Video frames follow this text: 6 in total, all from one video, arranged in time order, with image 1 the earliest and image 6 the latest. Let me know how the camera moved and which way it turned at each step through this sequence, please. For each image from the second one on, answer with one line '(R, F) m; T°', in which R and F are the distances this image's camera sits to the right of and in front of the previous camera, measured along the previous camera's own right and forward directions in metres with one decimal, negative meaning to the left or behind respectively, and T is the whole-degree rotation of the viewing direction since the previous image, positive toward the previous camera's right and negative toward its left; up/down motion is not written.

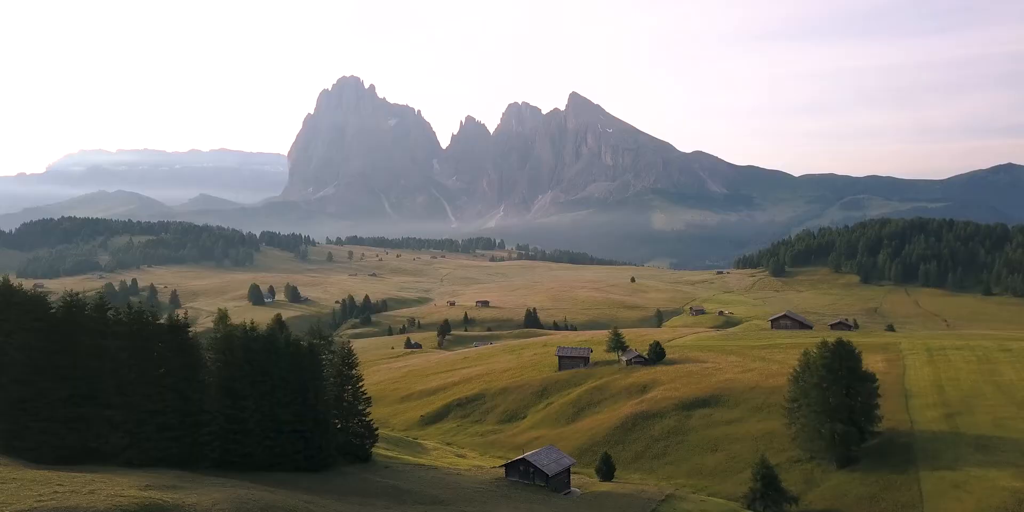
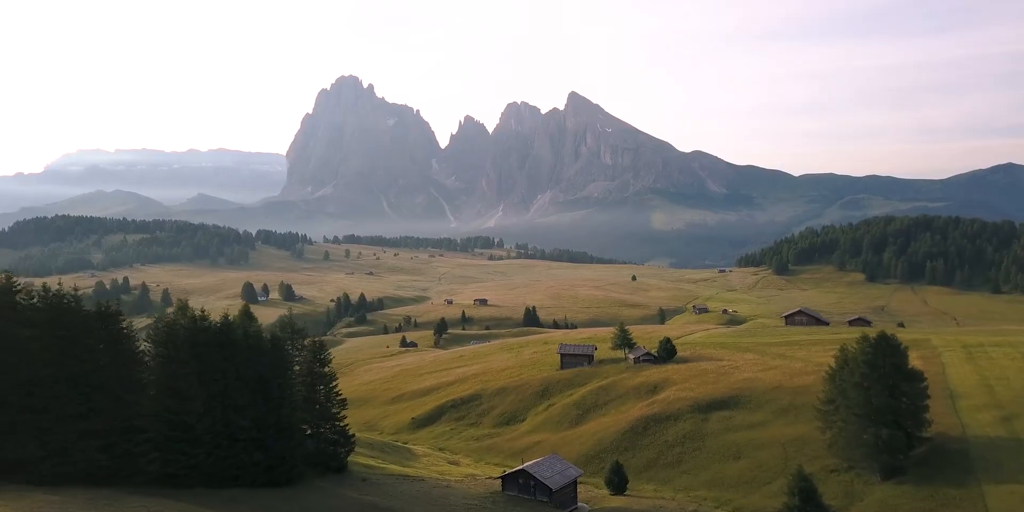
(+0.1, +5.1) m; 0°
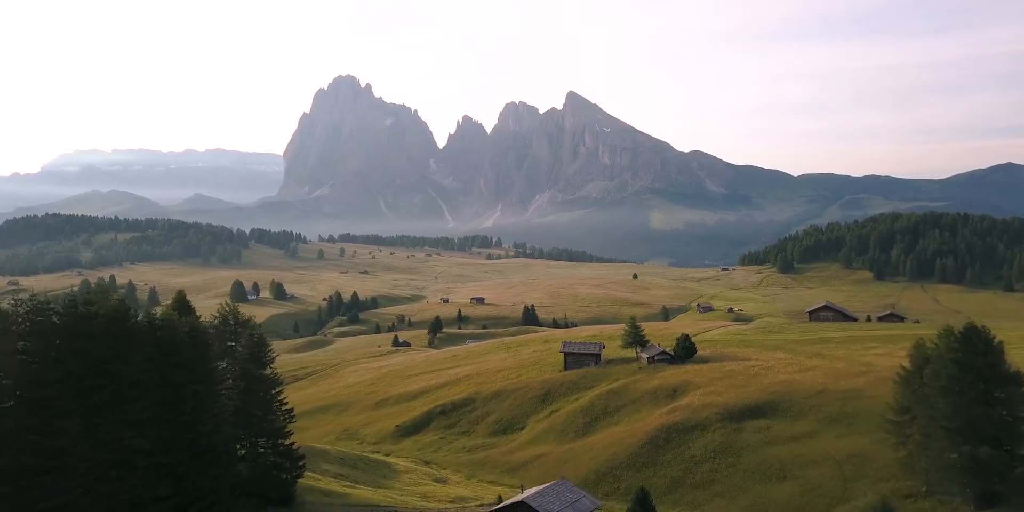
(+0.1, +7.4) m; 0°
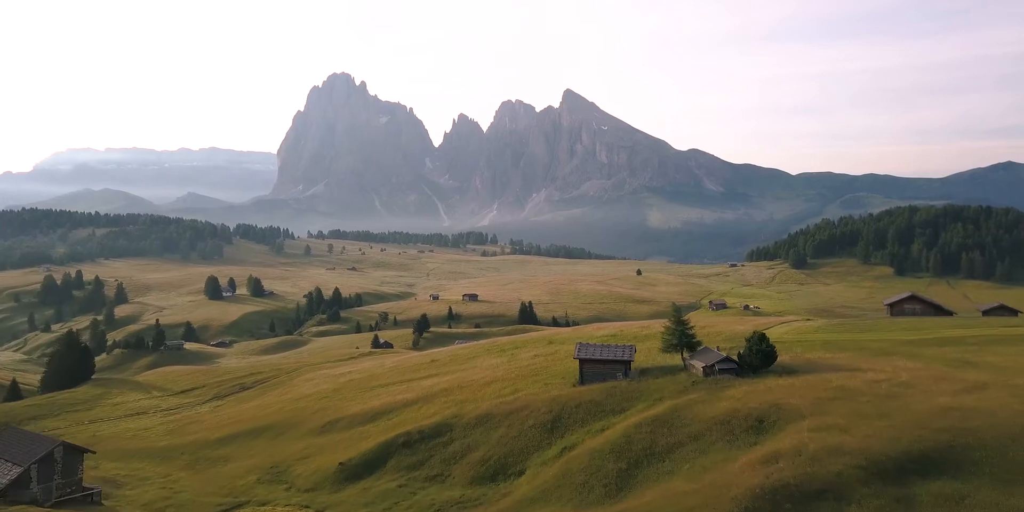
(+0.2, +17.2) m; 0°
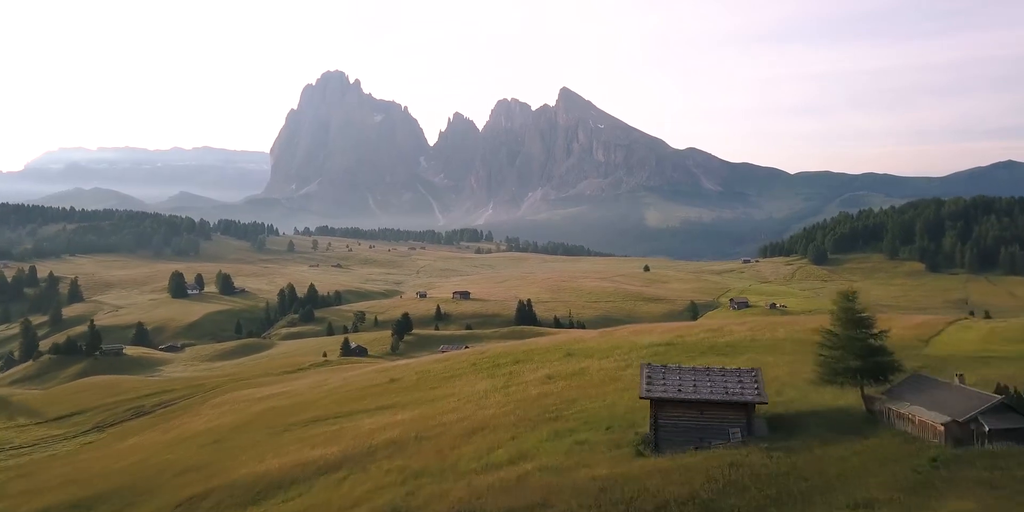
(-0.2, +21.0) m; 0°
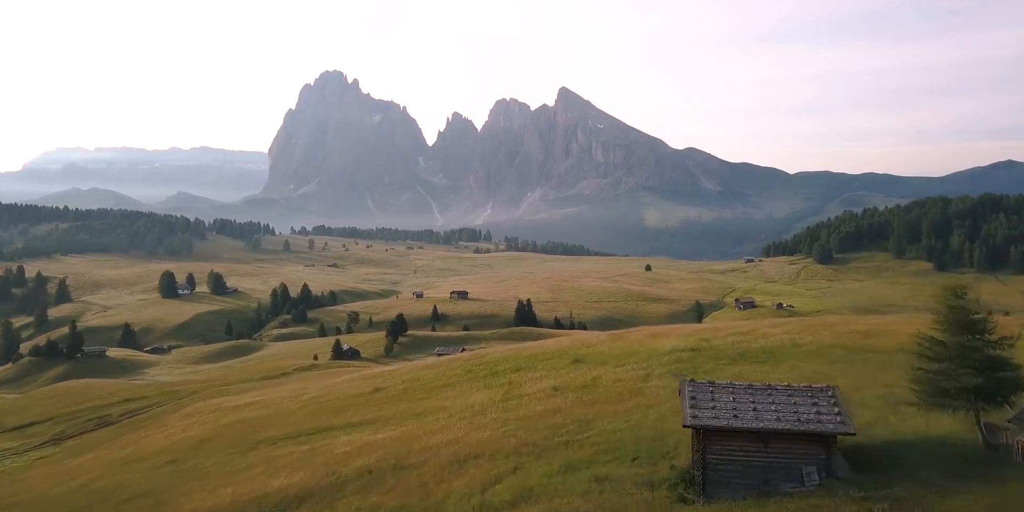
(-0.1, +4.9) m; 0°
